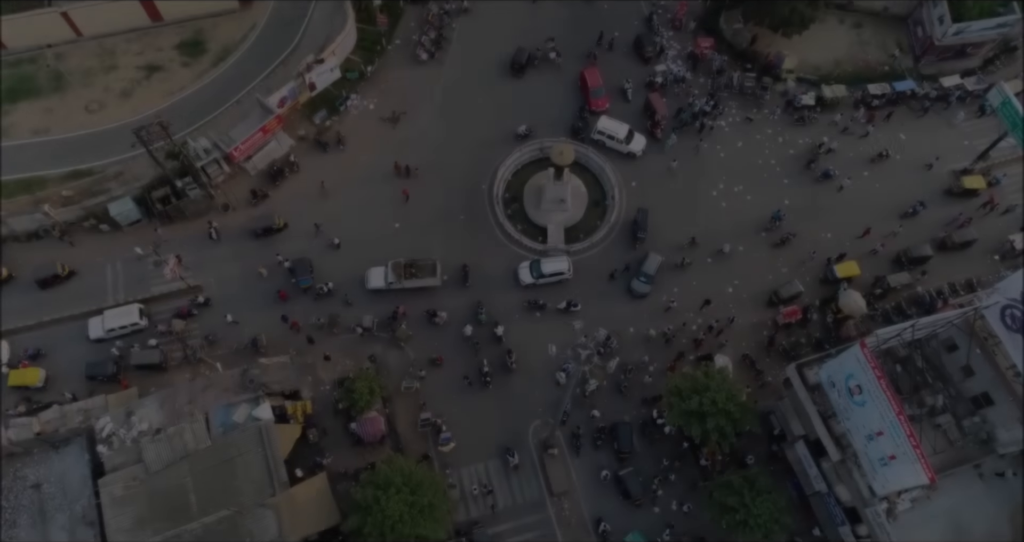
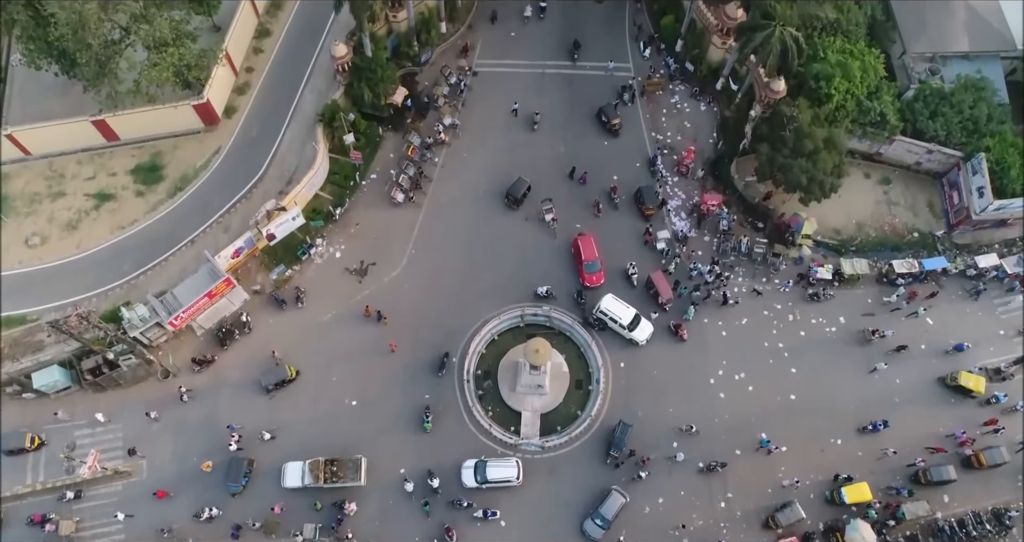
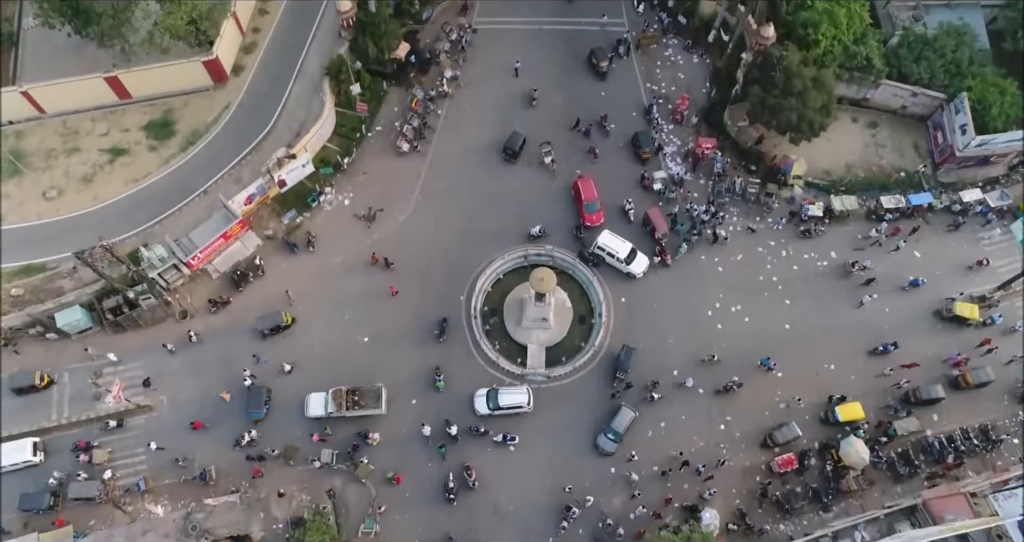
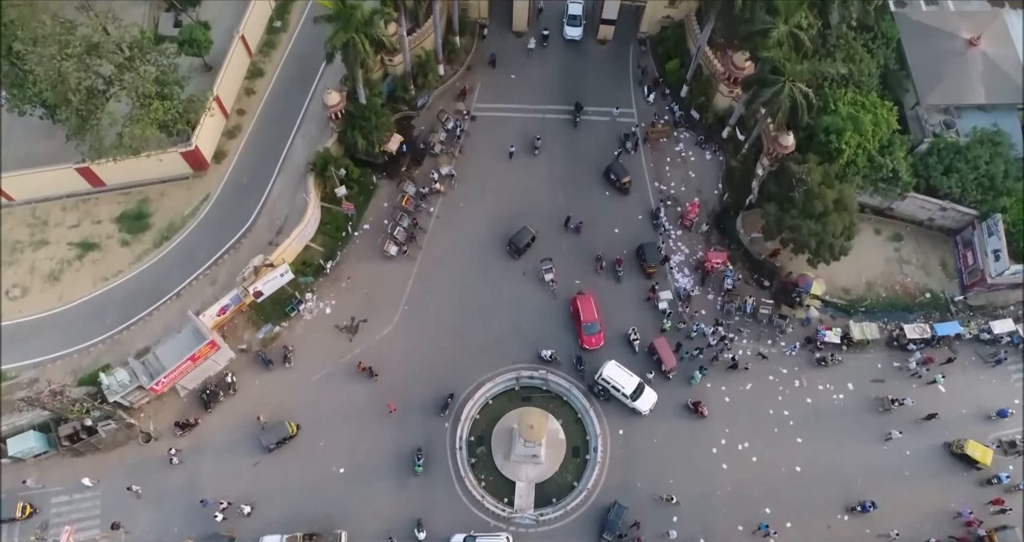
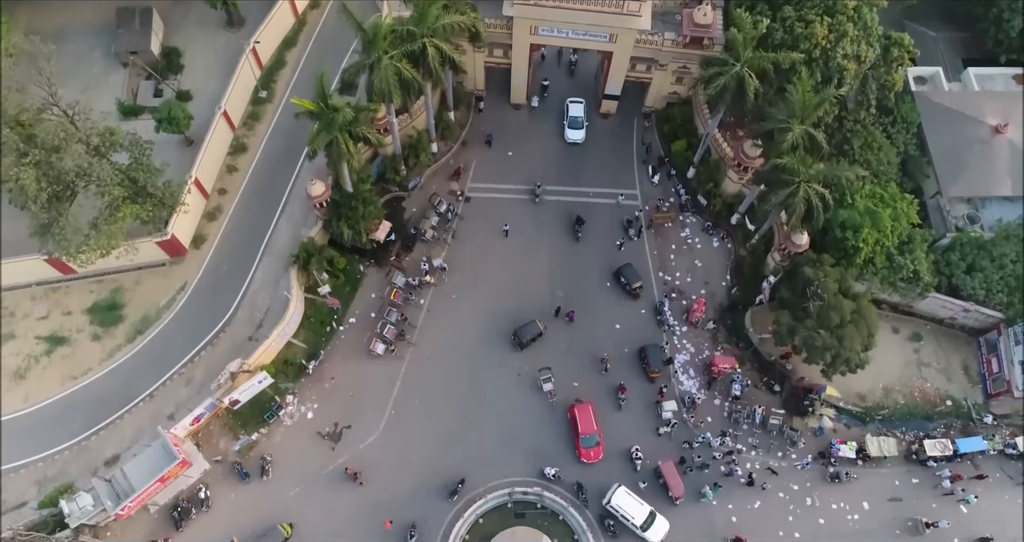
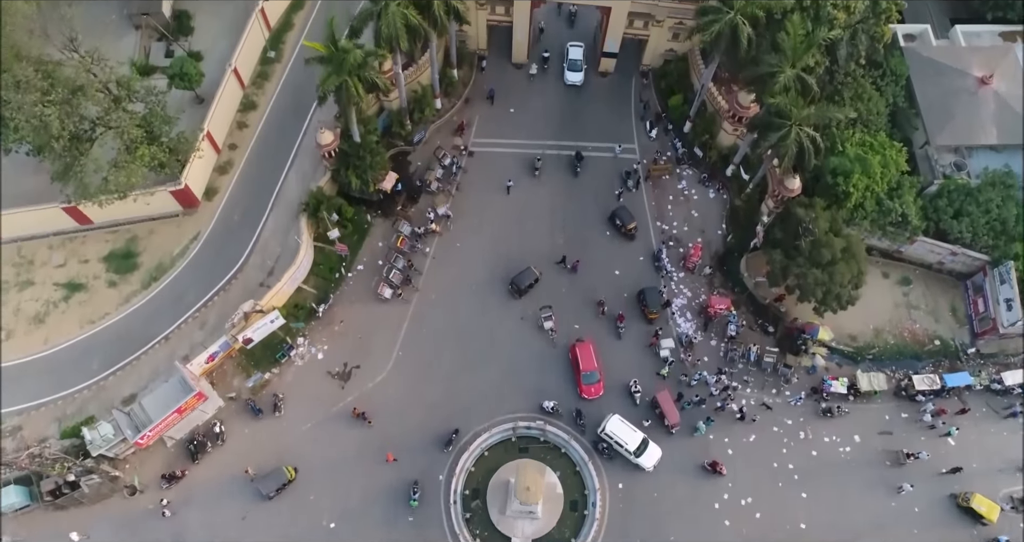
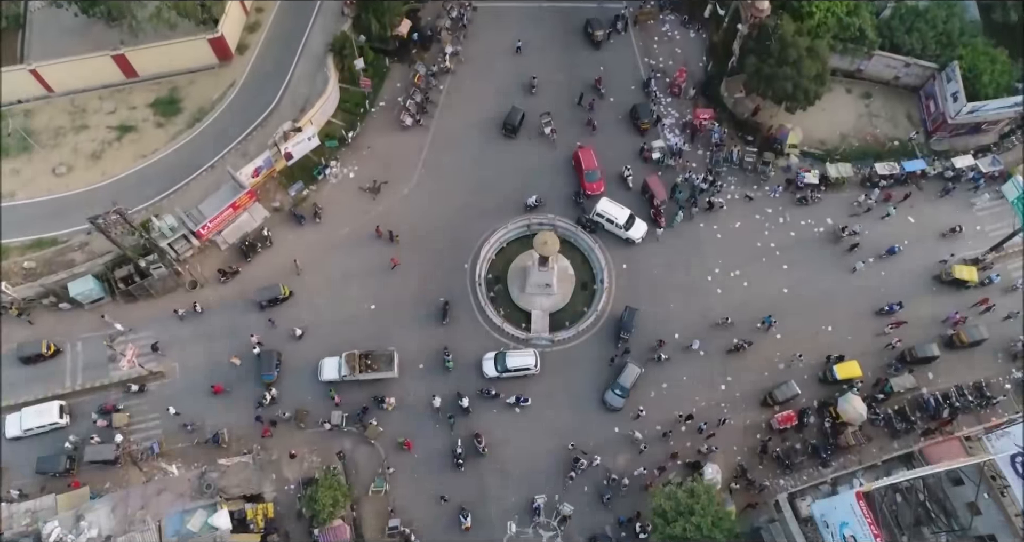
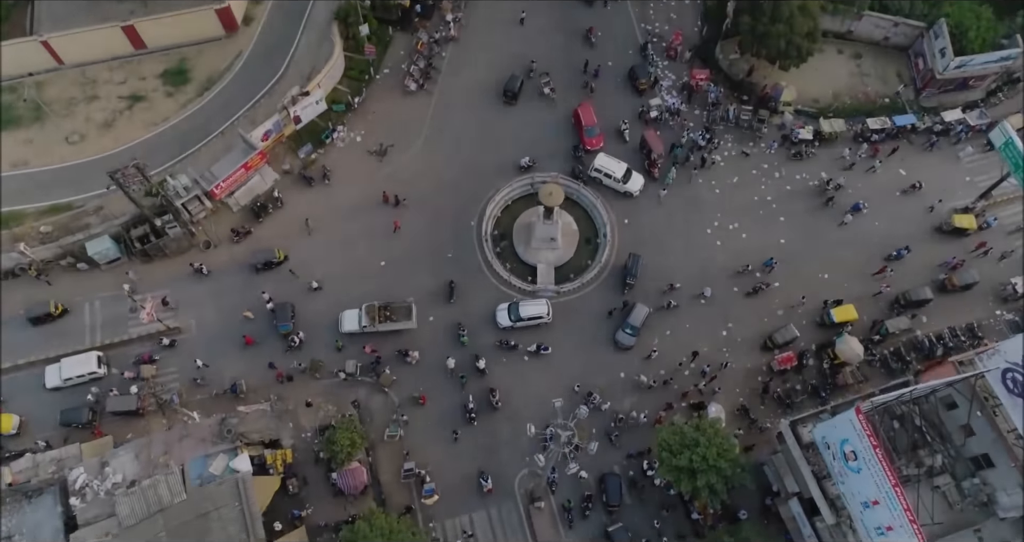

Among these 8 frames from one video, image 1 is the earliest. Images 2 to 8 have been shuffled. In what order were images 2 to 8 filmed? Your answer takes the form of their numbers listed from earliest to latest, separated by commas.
8, 7, 3, 2, 4, 6, 5
